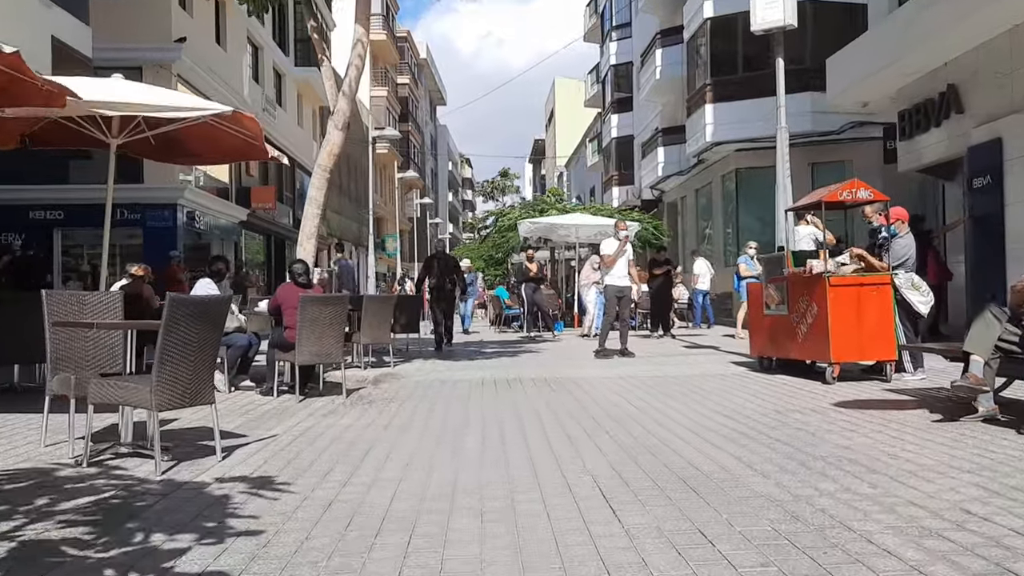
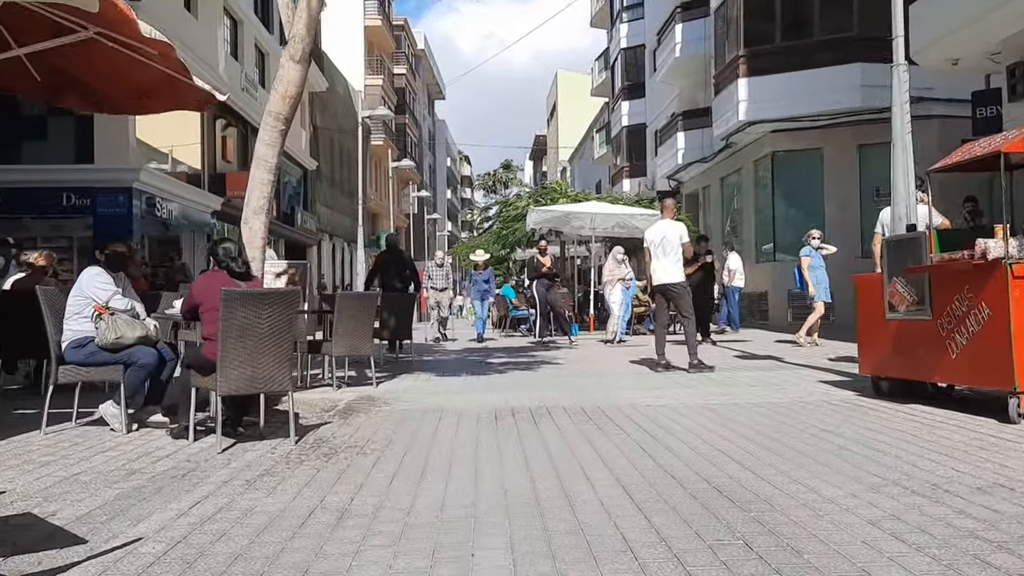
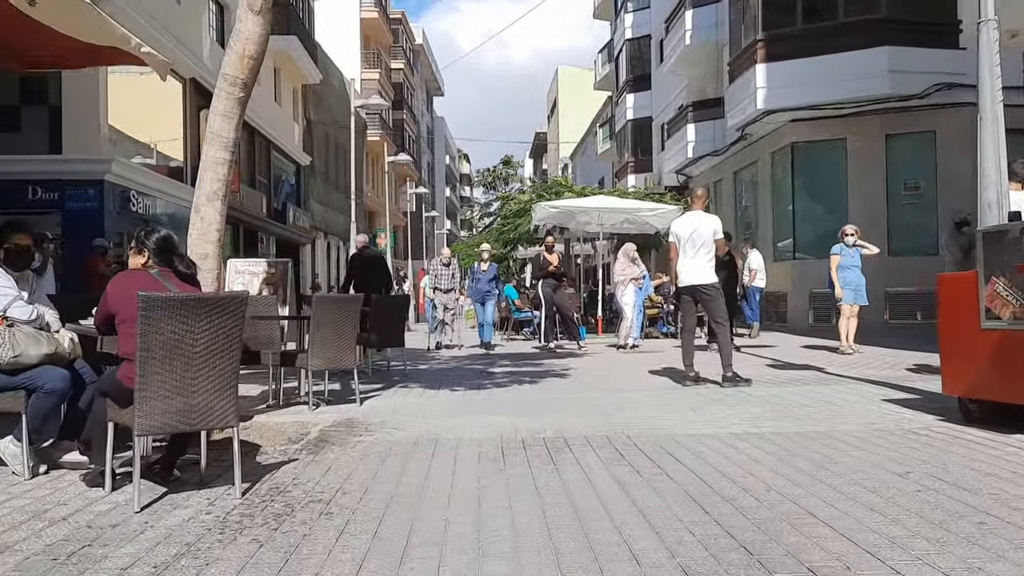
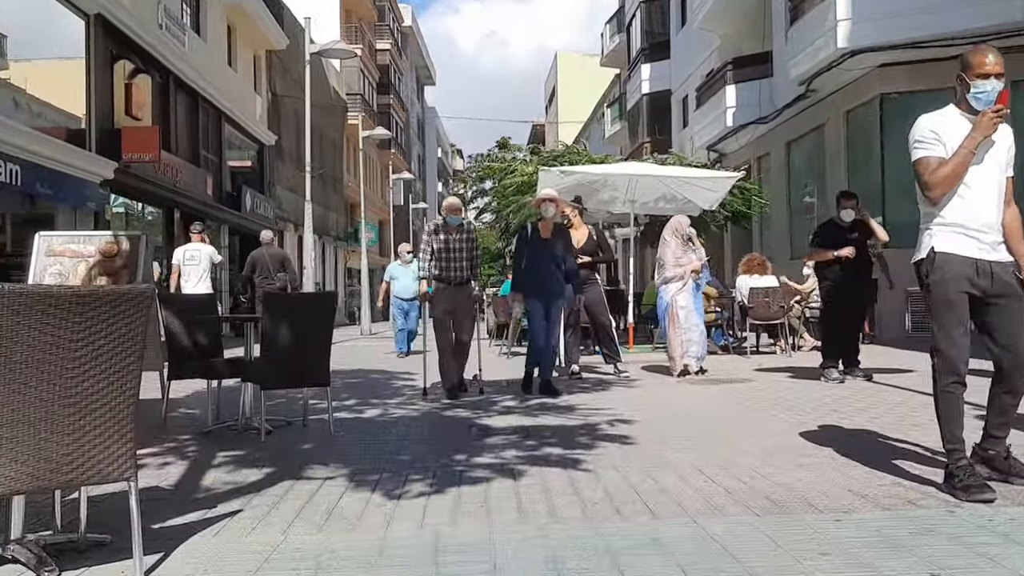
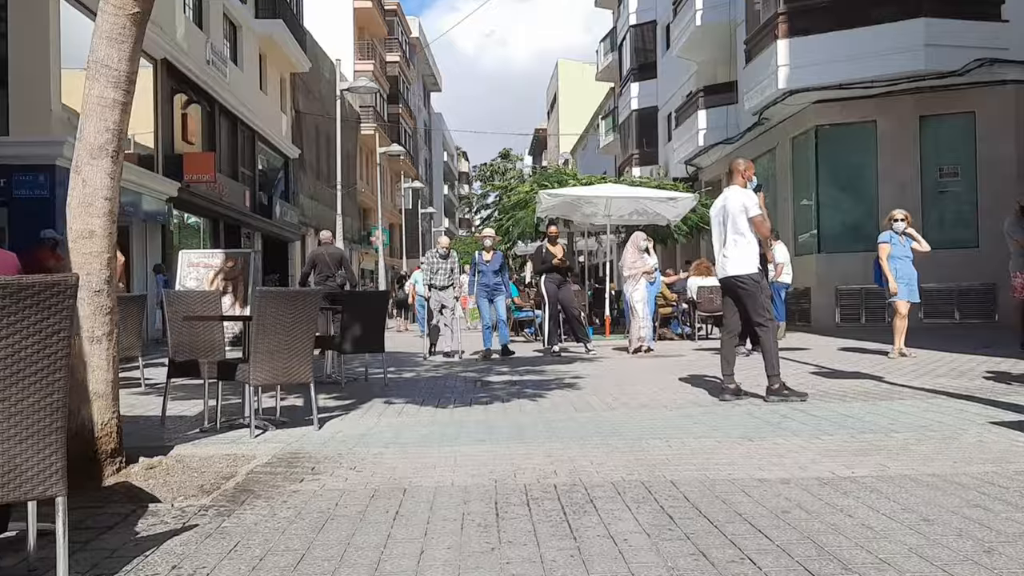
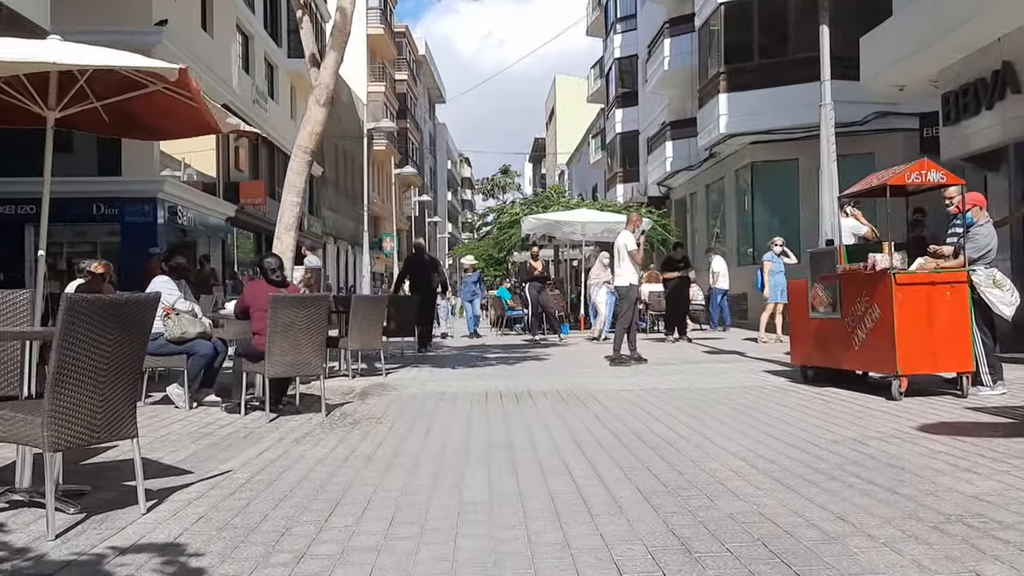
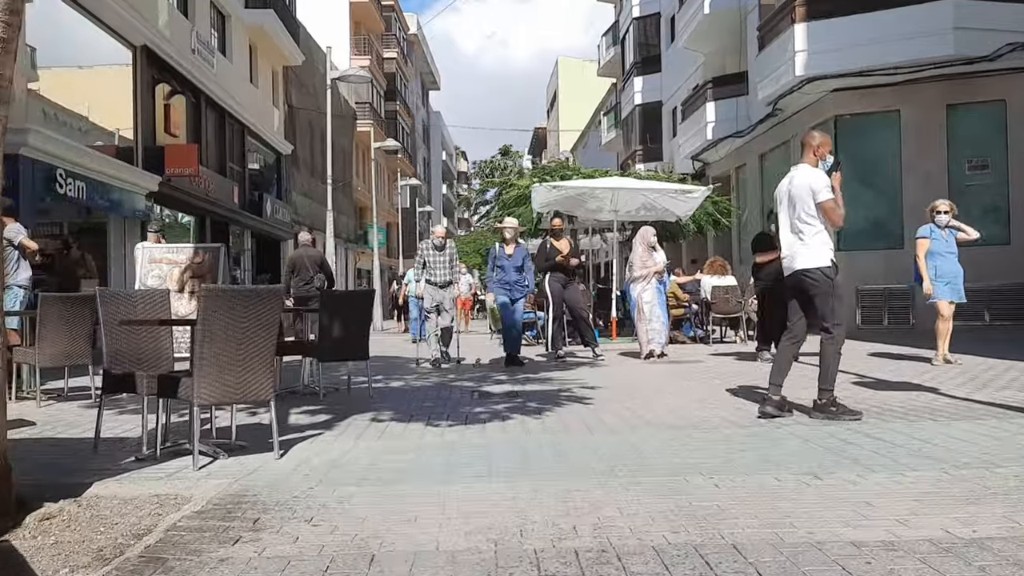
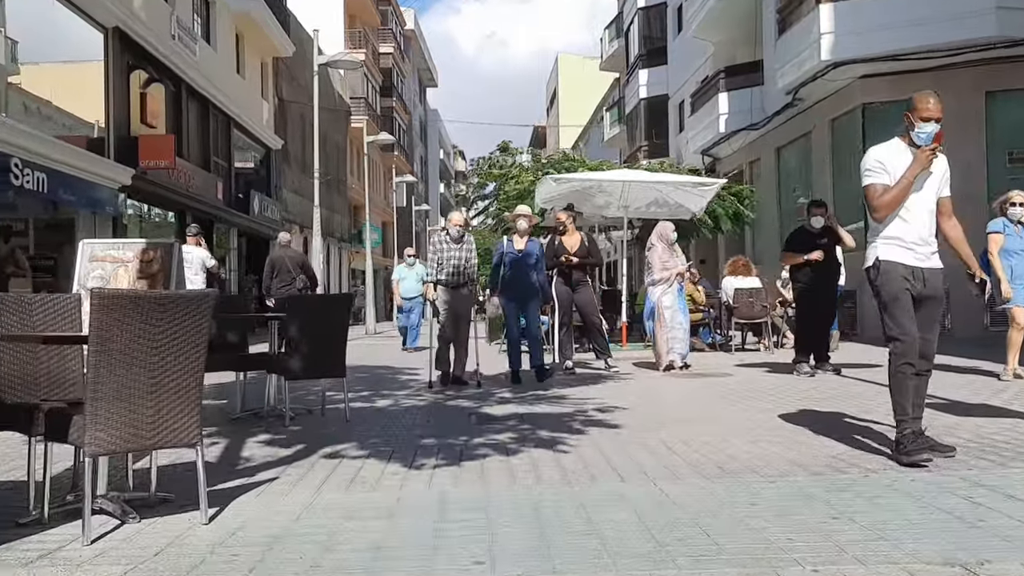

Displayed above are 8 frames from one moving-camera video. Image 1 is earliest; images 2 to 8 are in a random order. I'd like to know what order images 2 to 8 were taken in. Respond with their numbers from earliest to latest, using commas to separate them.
6, 2, 3, 5, 7, 8, 4
